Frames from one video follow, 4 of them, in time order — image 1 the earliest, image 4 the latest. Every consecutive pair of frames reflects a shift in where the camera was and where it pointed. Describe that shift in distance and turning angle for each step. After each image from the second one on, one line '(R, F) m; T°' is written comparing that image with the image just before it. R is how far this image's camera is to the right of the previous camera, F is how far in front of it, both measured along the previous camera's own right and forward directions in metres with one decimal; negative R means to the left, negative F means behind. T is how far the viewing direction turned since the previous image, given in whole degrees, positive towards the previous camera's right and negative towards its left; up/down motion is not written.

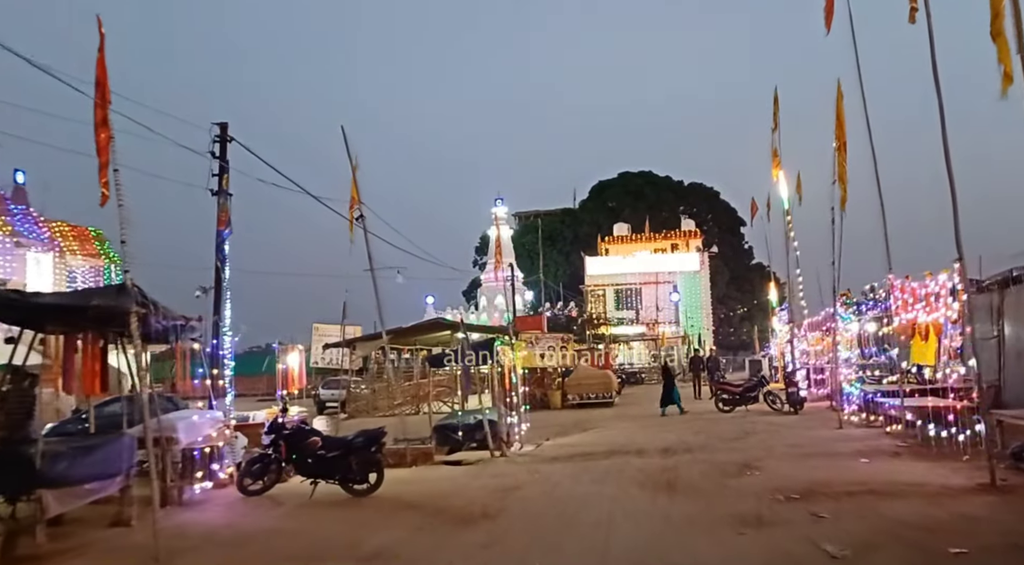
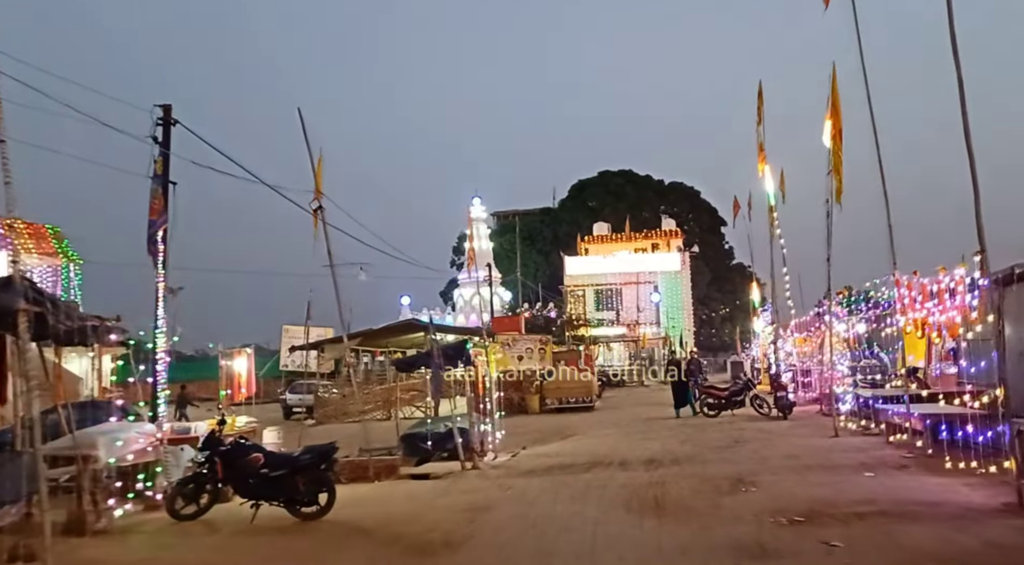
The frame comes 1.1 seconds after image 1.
(+0.1, +1.1) m; +1°
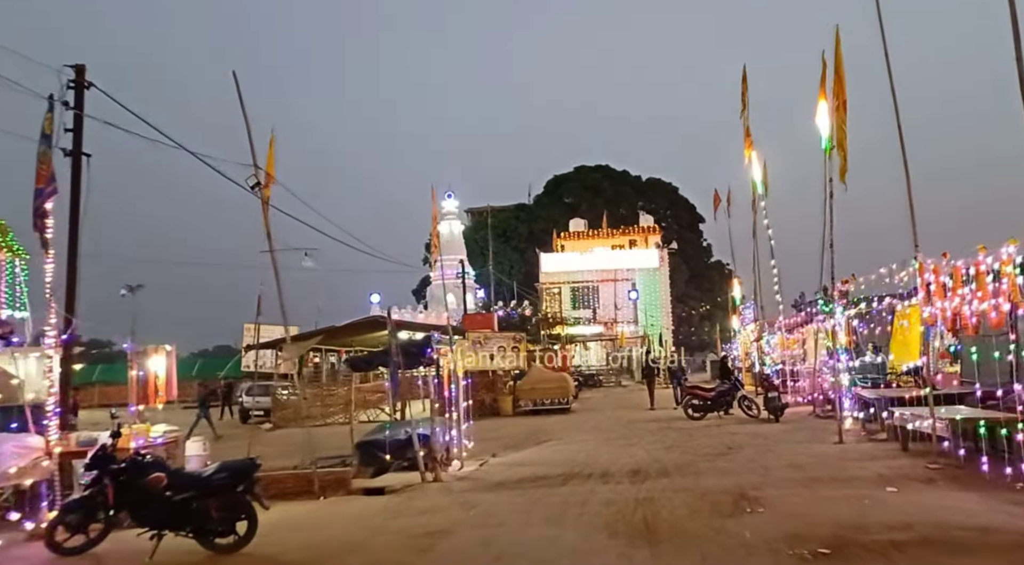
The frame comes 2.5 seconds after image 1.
(+0.1, +1.6) m; +2°
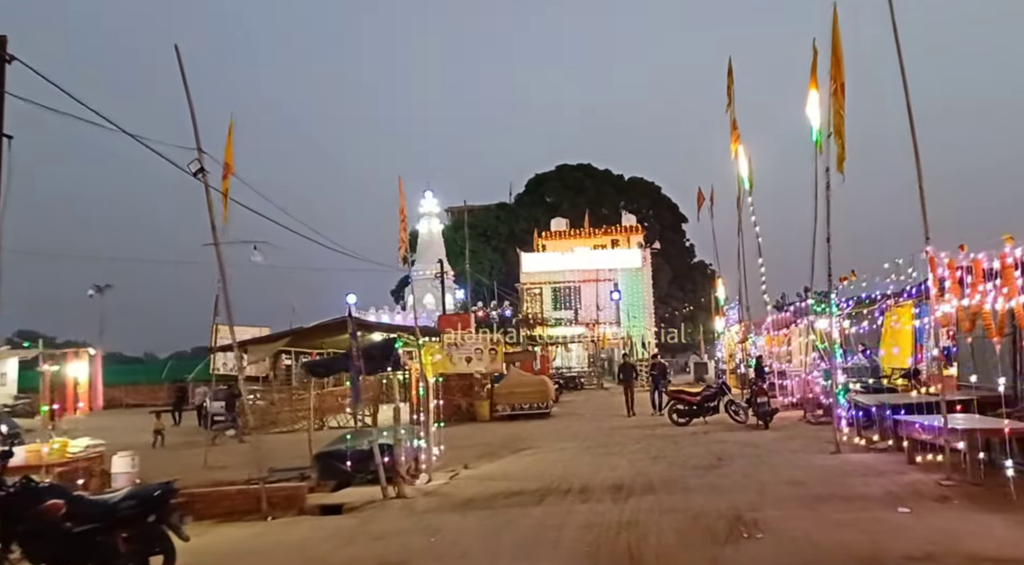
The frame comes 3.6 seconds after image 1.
(+0.2, +1.1) m; +1°
